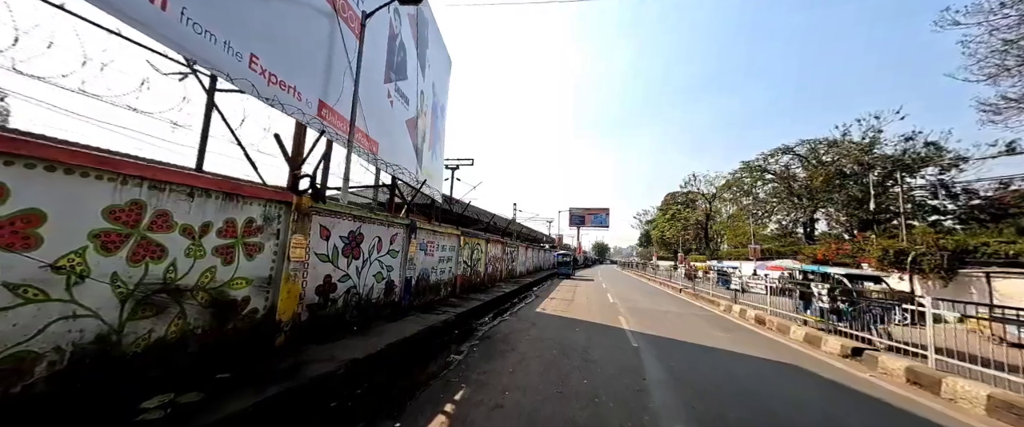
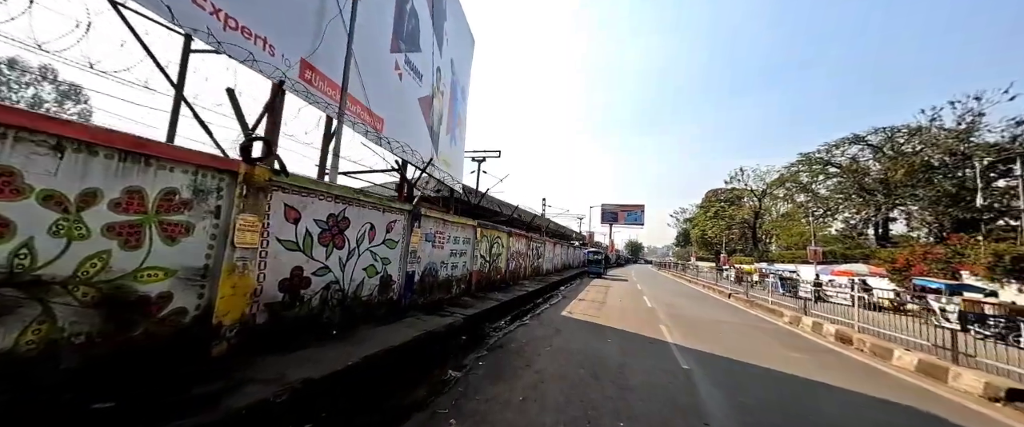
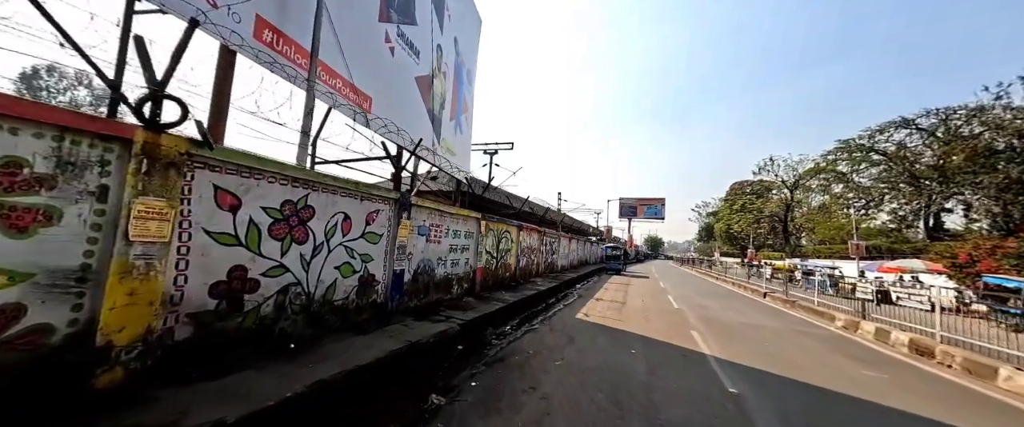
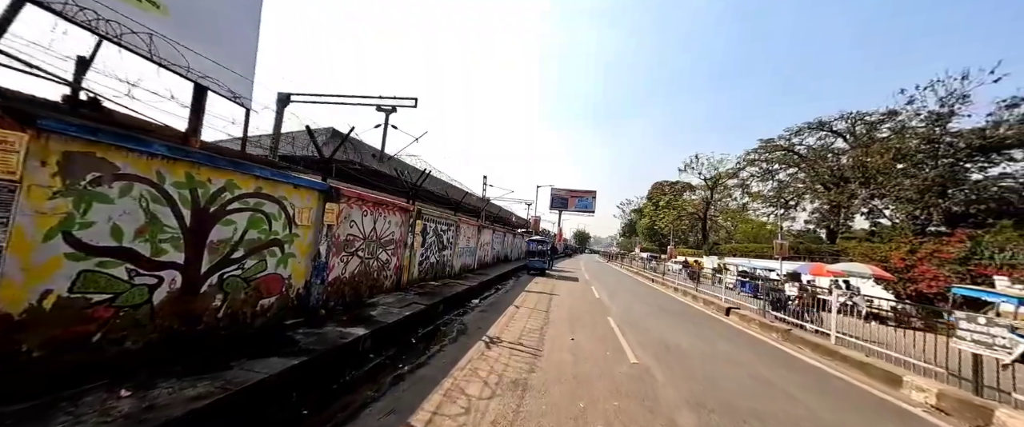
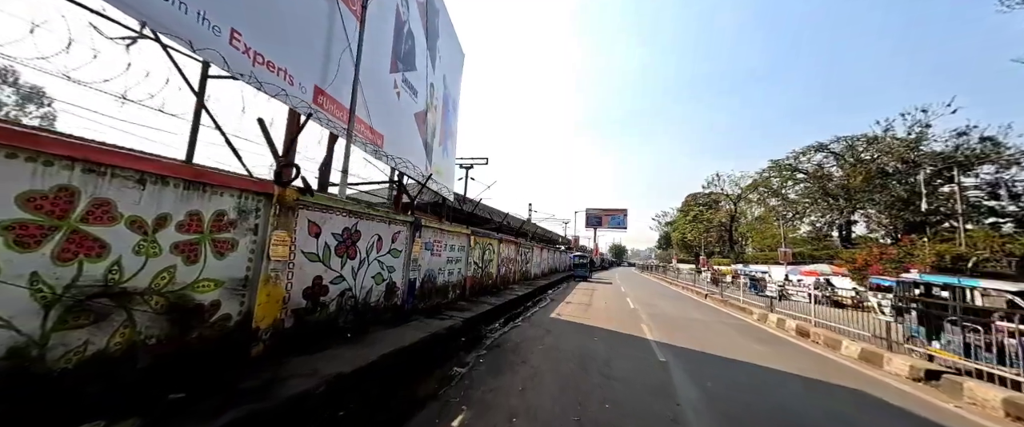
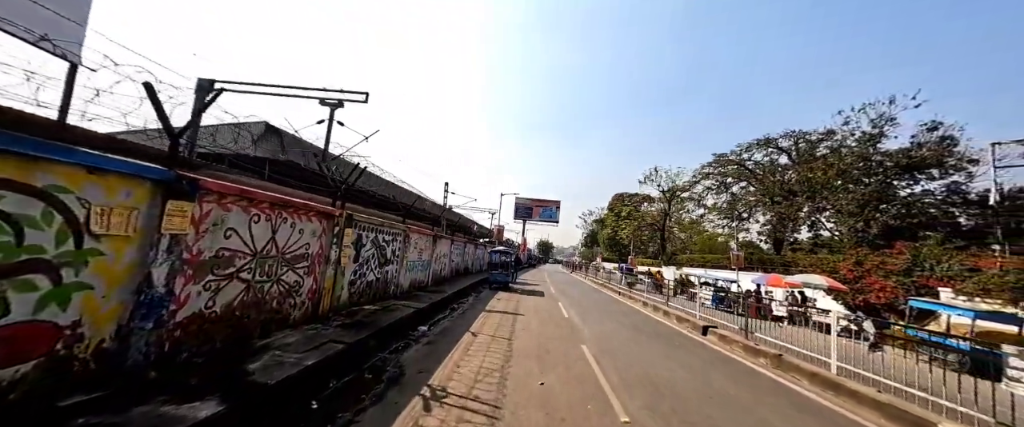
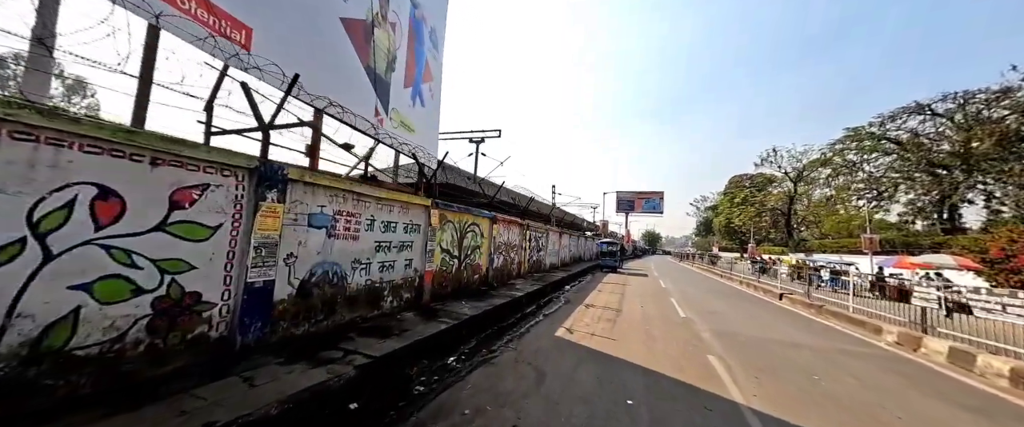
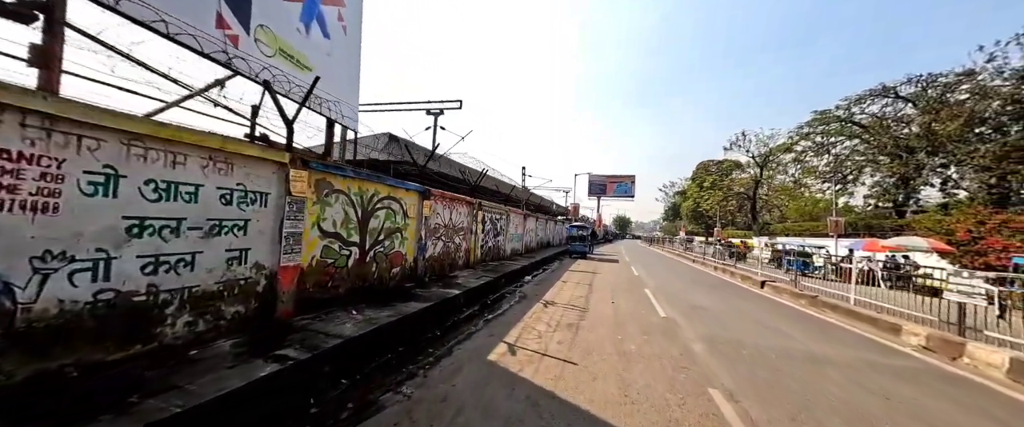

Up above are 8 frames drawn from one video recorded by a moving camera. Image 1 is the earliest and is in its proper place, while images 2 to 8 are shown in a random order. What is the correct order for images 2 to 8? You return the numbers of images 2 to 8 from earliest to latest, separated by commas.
5, 2, 3, 7, 8, 4, 6
